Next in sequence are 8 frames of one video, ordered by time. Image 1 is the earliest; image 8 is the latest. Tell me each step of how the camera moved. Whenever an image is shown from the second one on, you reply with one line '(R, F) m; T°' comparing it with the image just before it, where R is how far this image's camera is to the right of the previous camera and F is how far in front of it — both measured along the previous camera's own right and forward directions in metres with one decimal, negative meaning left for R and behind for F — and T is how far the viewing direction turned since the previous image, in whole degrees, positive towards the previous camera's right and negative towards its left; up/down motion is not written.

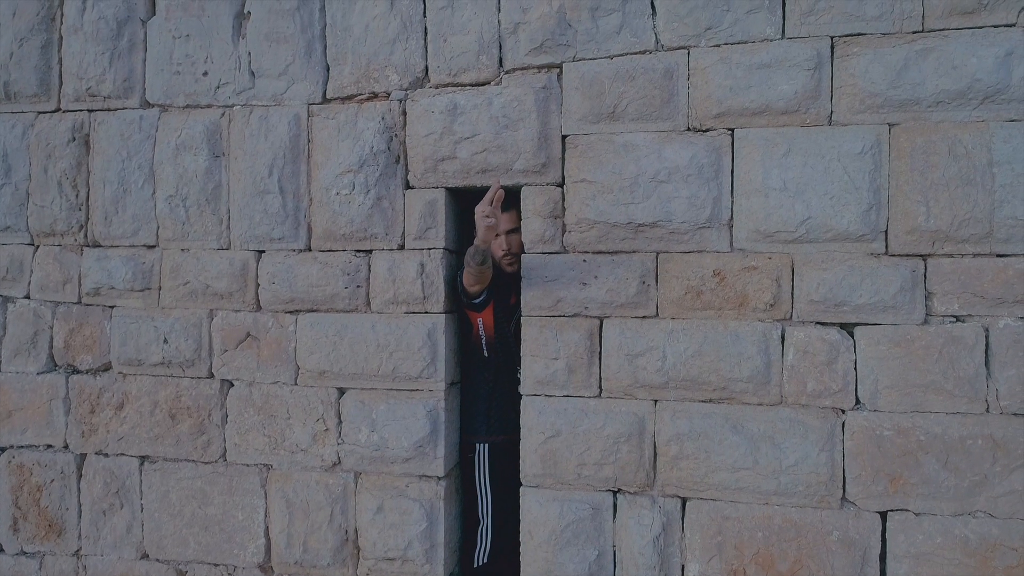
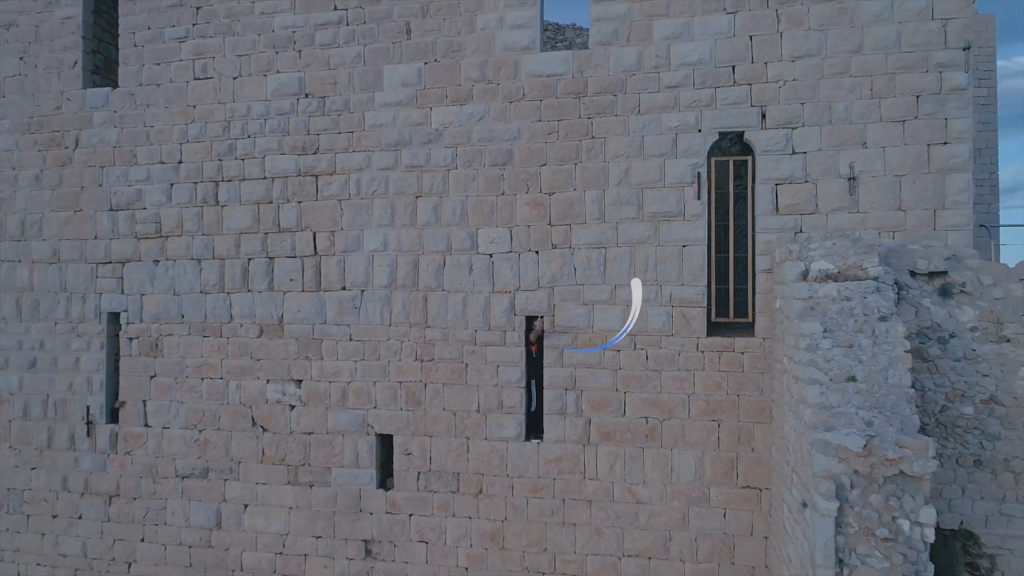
(-0.3, -0.4) m; -2°
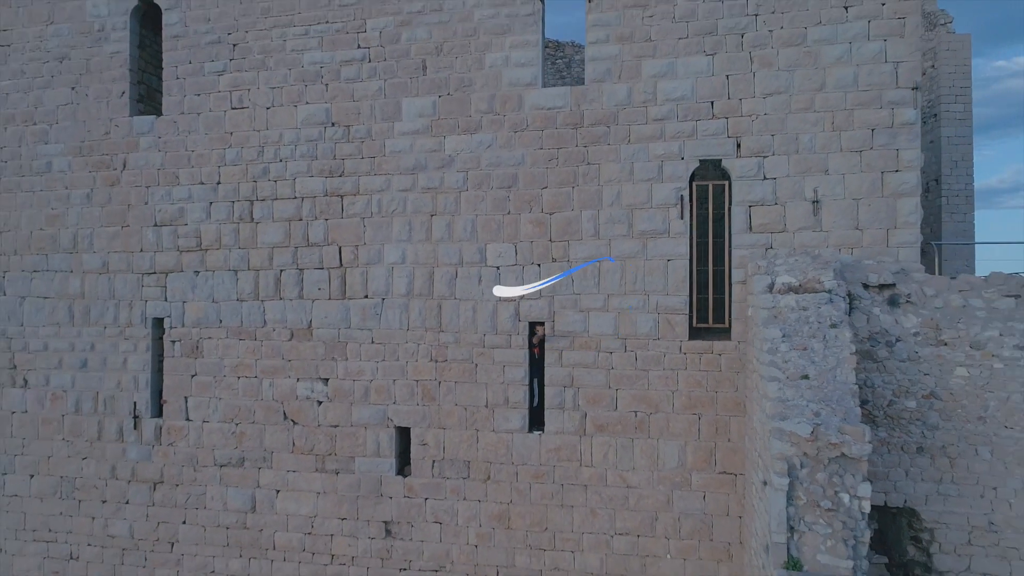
(0.0, -0.5) m; 0°
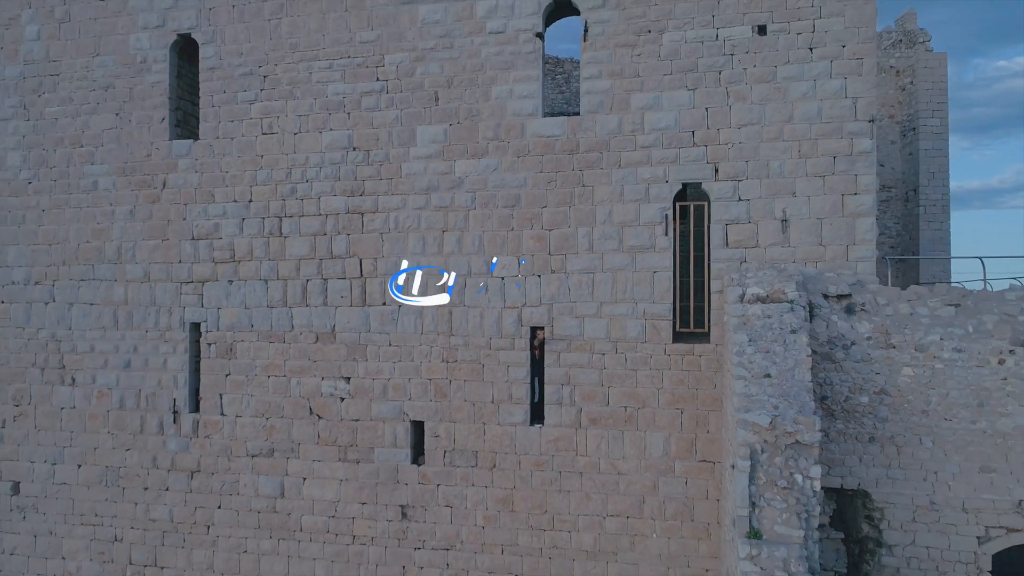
(0.0, -0.6) m; 0°
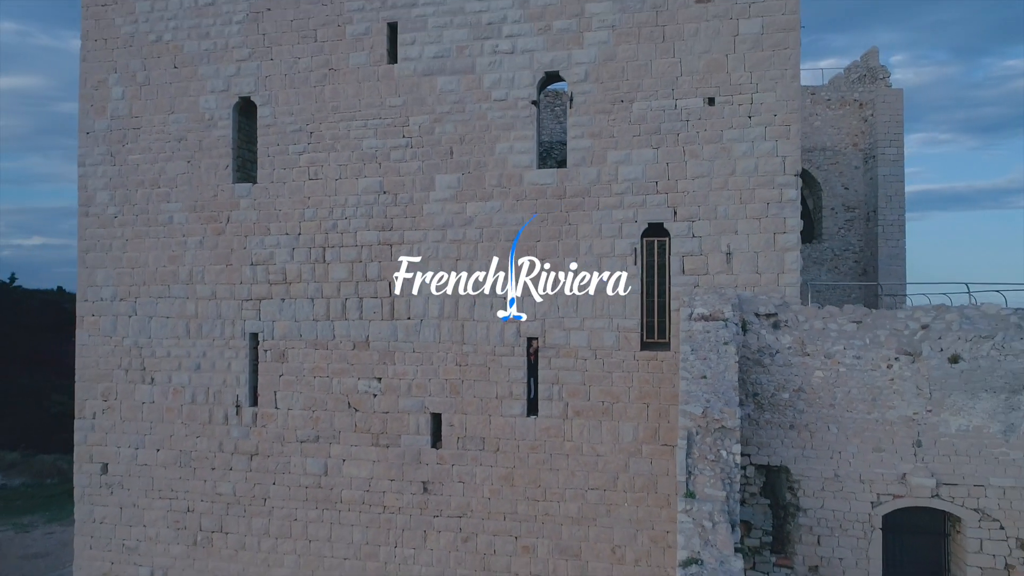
(+0.1, -1.3) m; -1°
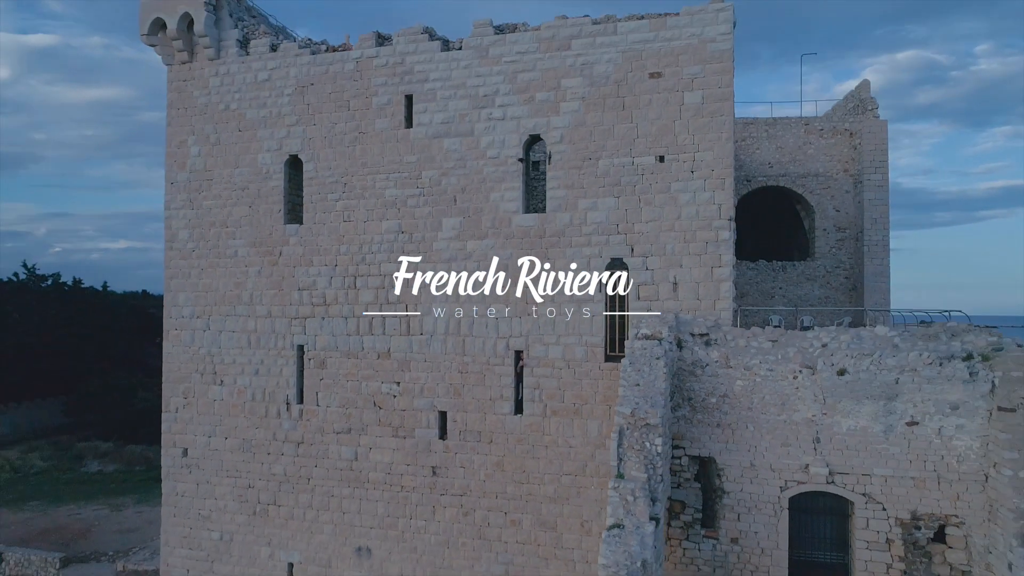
(+0.8, -1.5) m; -5°
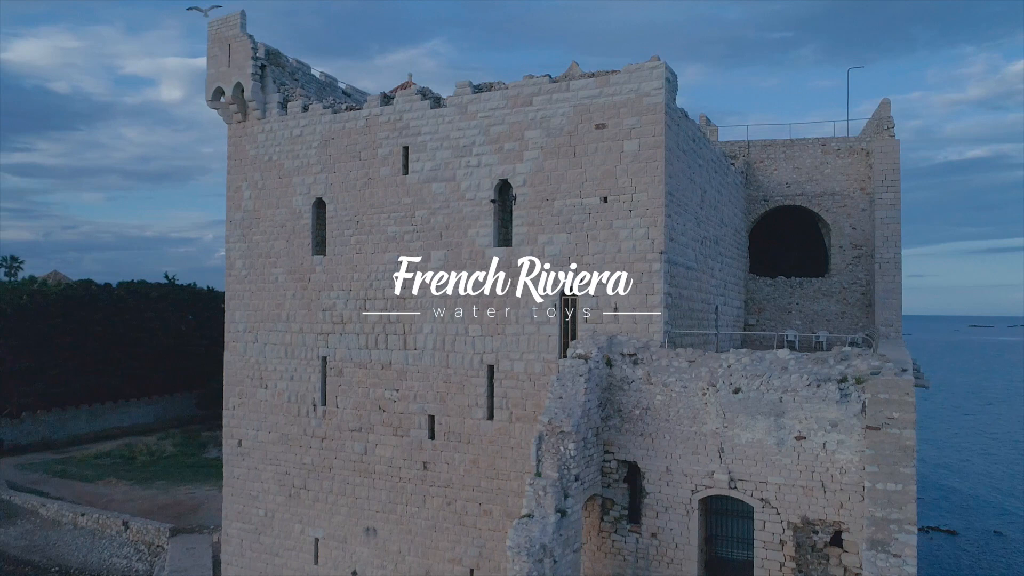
(+2.0, -1.2) m; -10°
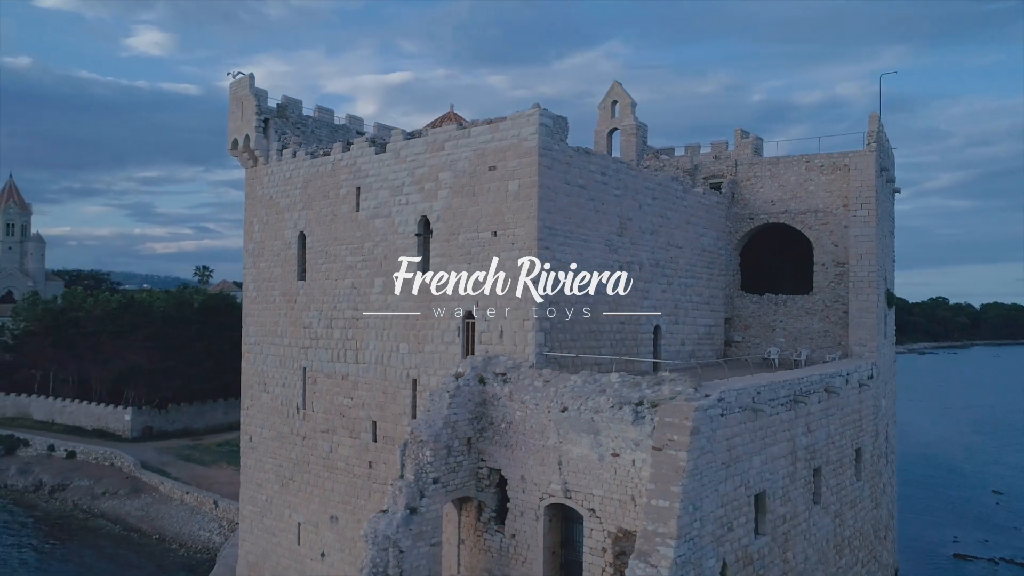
(+3.6, -0.8) m; -13°
